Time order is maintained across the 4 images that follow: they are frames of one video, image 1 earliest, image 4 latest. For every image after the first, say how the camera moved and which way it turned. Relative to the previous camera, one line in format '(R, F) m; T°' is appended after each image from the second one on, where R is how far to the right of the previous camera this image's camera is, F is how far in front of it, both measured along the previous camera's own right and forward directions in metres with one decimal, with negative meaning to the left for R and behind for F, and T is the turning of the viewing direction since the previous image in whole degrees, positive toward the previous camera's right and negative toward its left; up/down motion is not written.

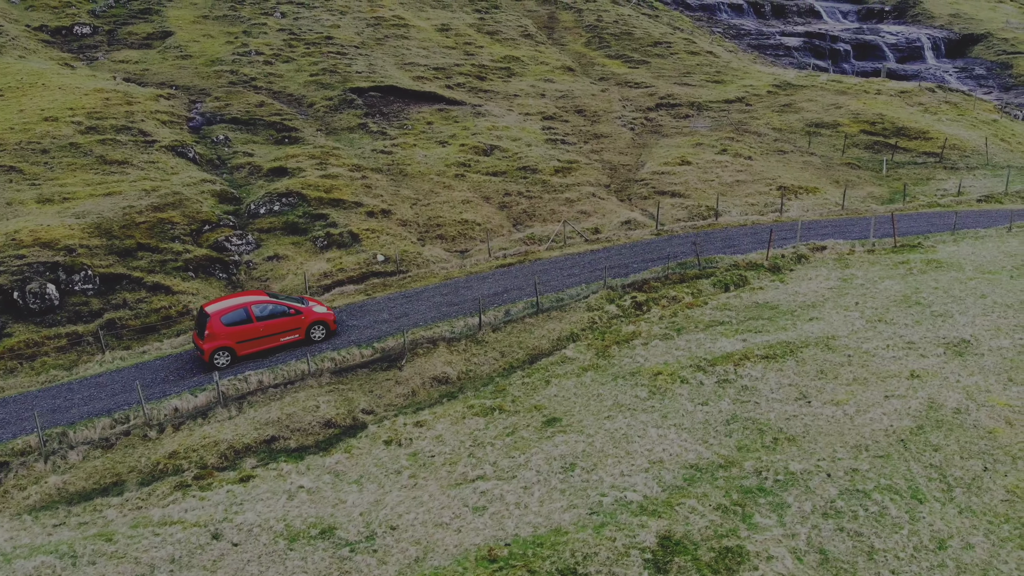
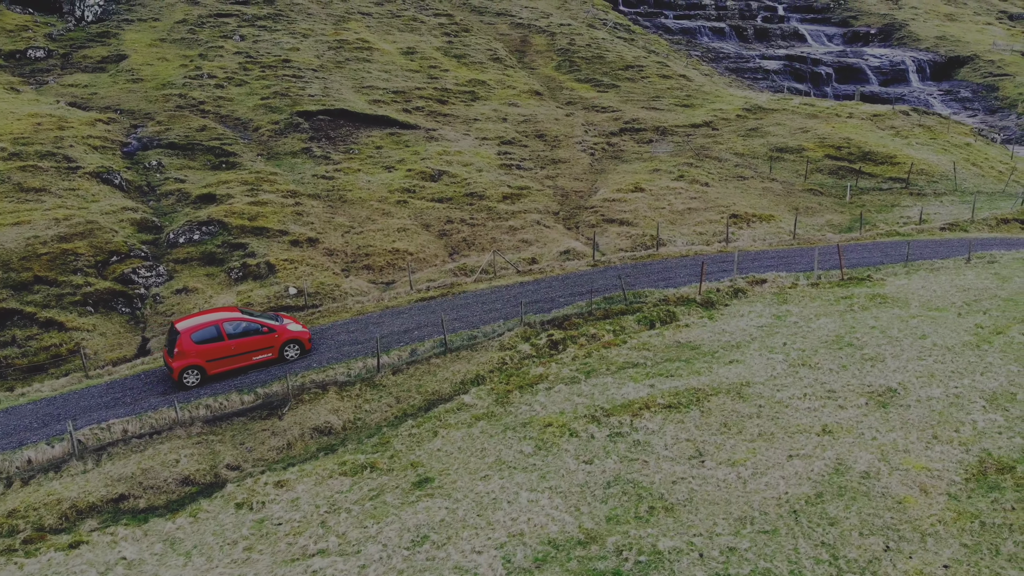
(+3.7, +2.6) m; 0°
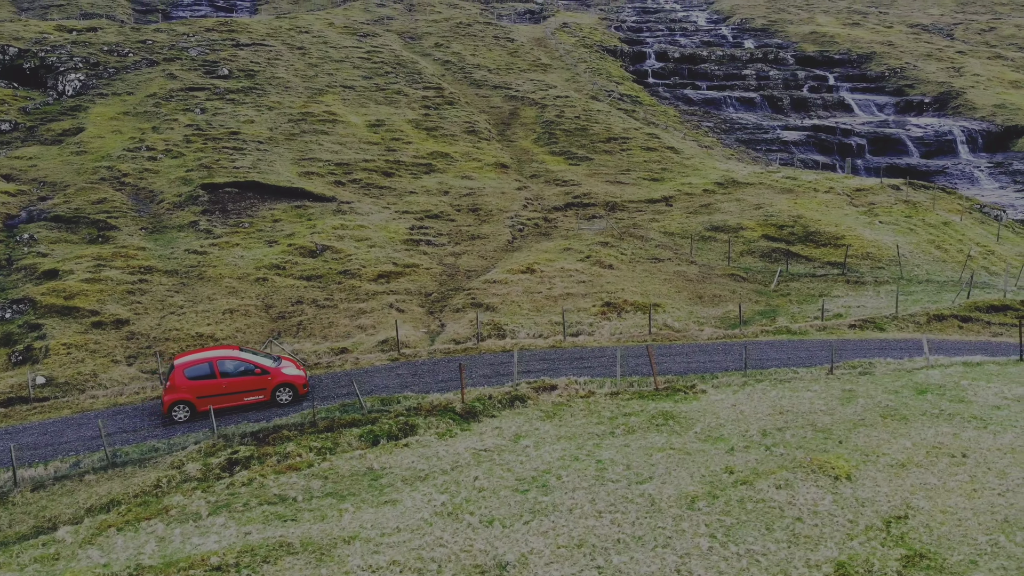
(+12.9, +6.4) m; -8°
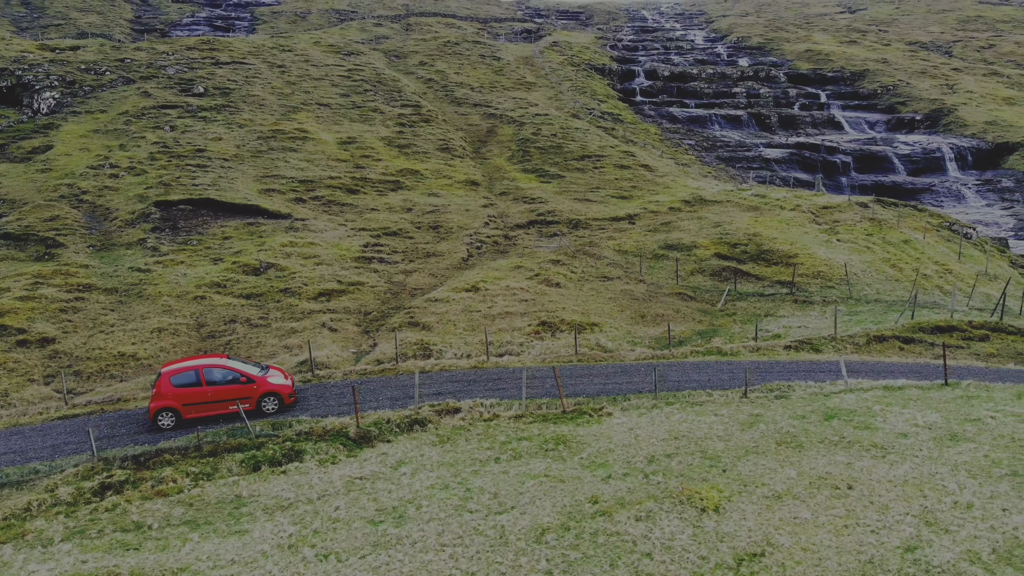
(+3.7, +0.9) m; -1°
